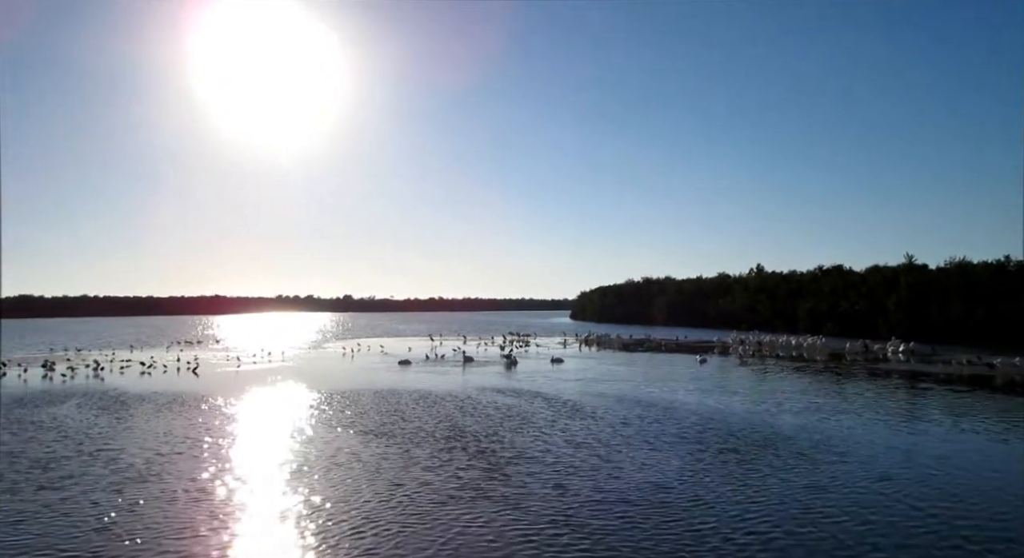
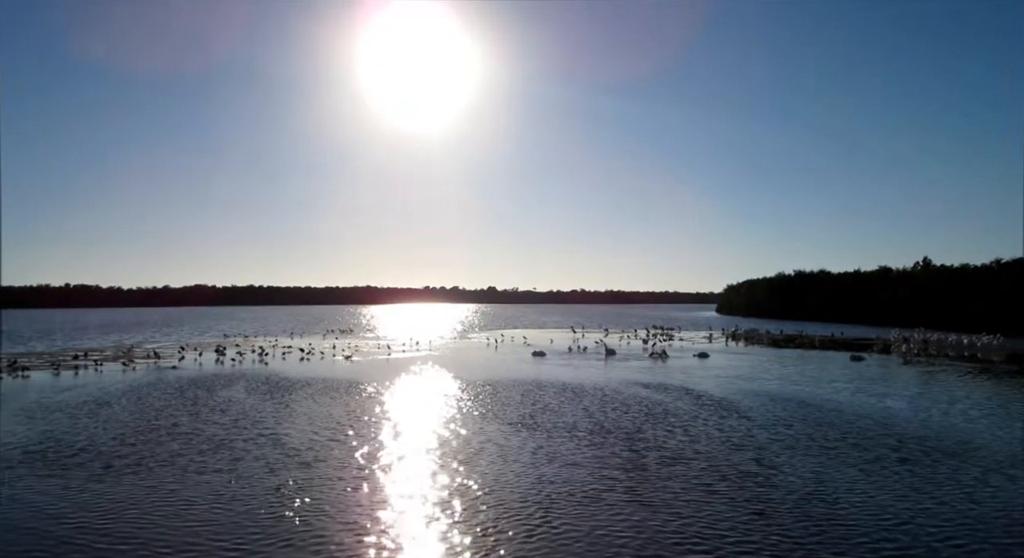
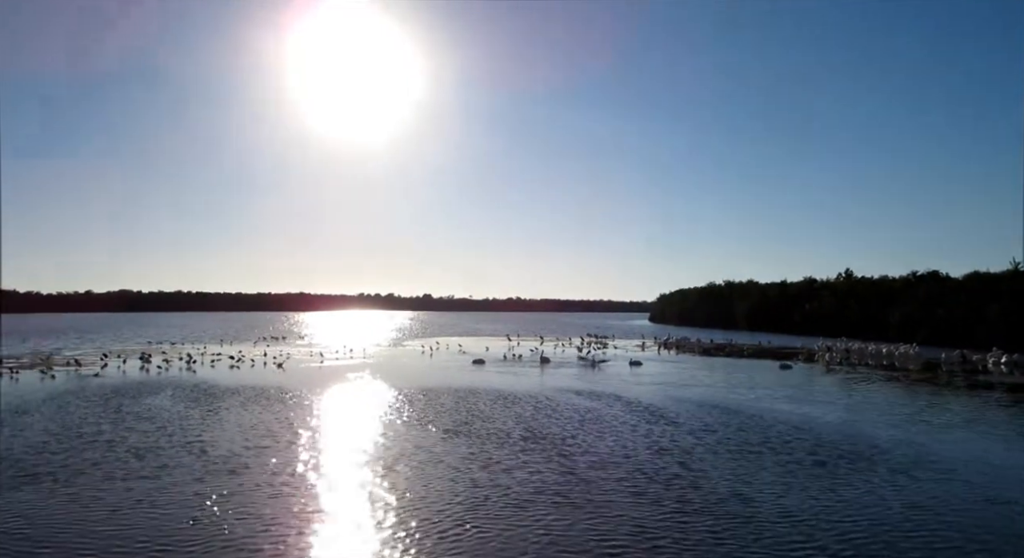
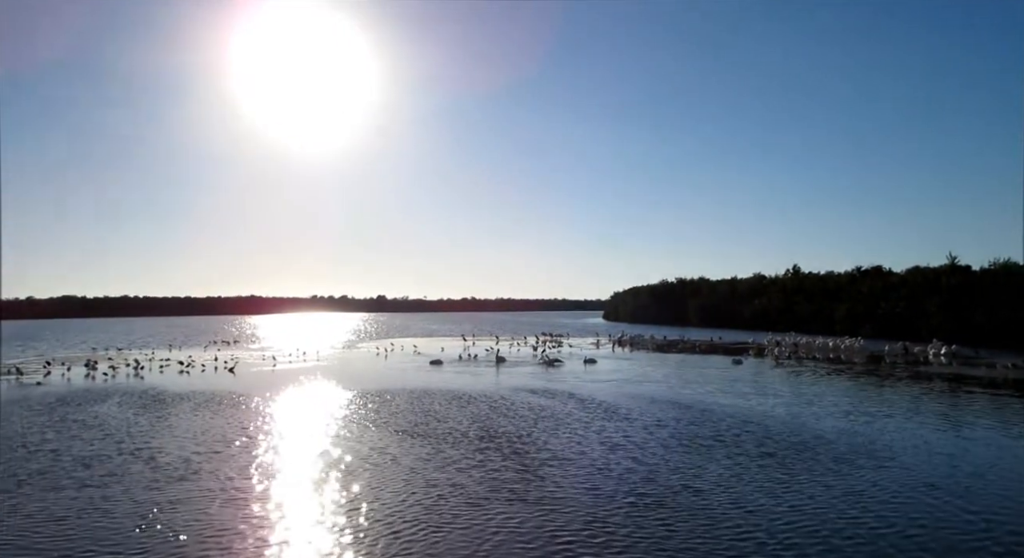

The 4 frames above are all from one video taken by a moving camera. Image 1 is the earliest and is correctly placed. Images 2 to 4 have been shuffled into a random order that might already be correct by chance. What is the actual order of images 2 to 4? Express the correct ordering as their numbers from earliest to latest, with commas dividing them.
4, 3, 2
